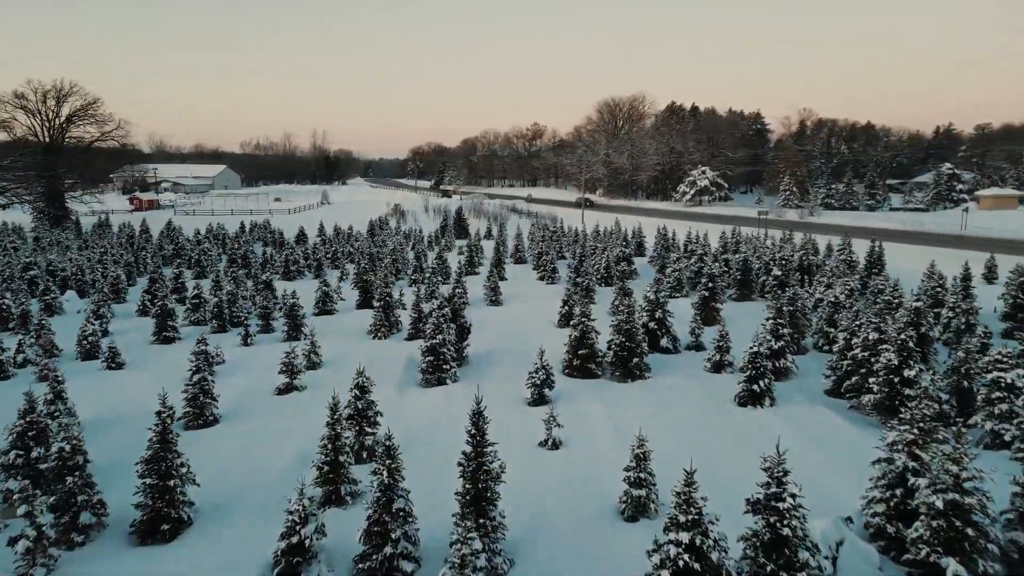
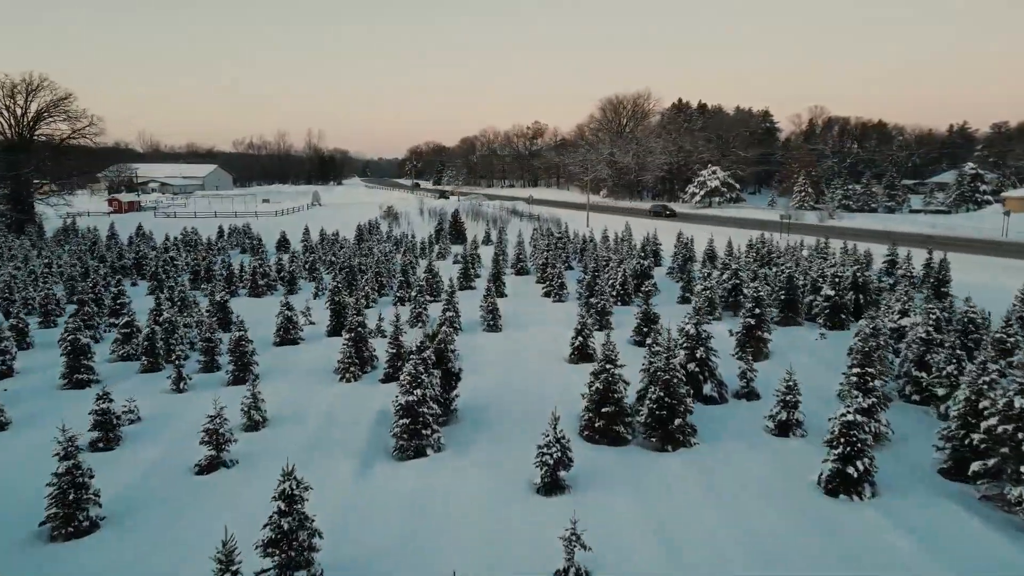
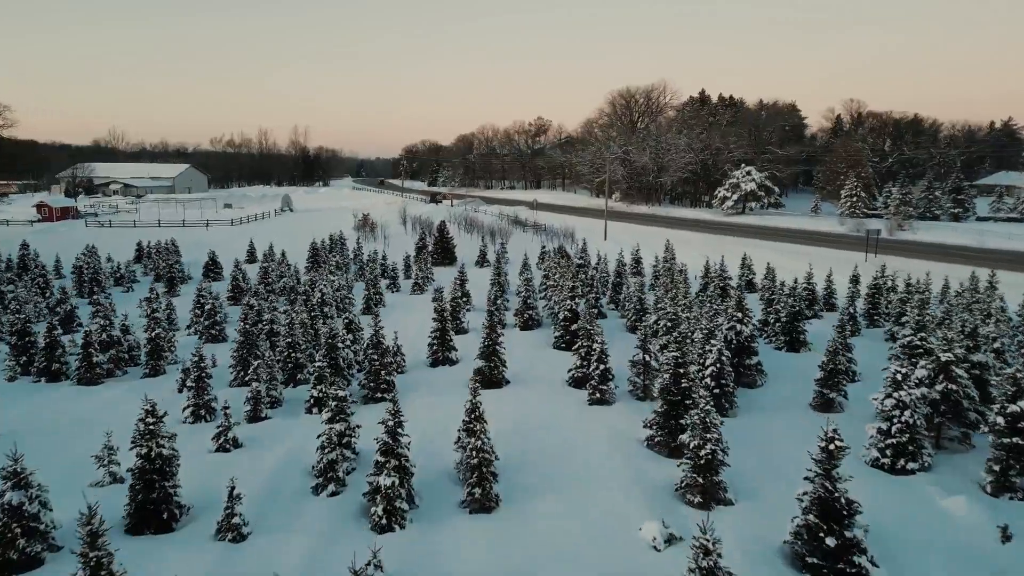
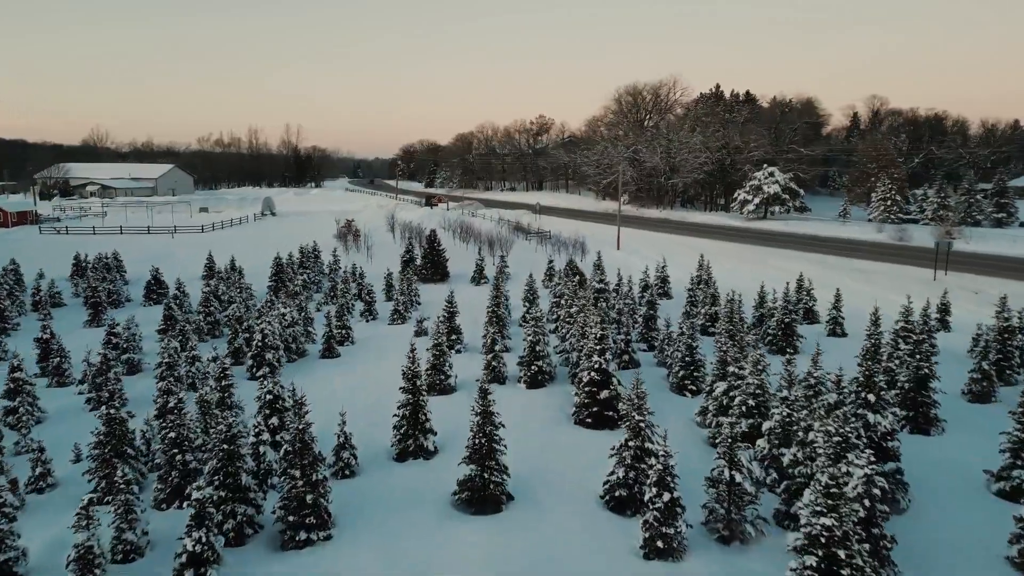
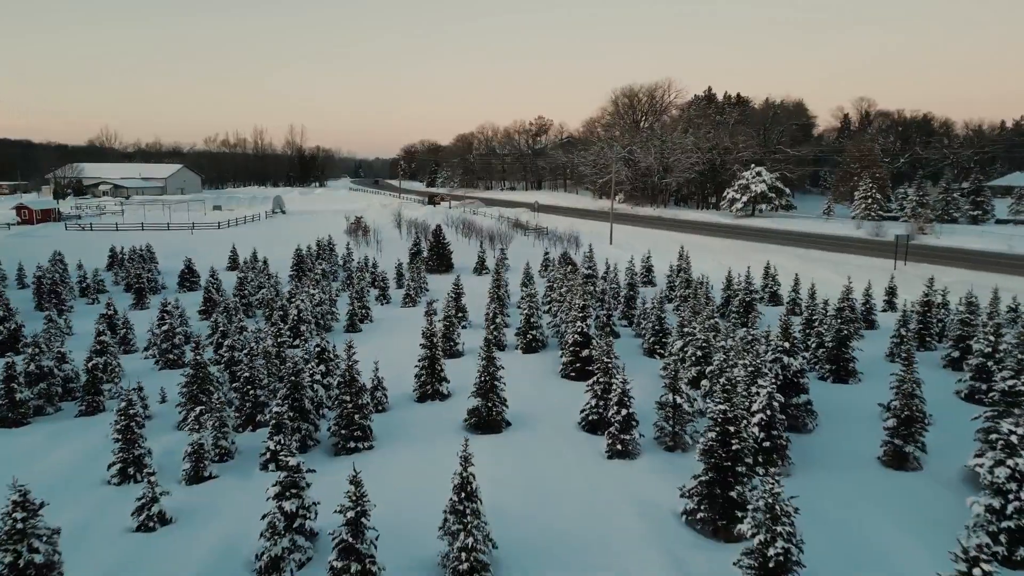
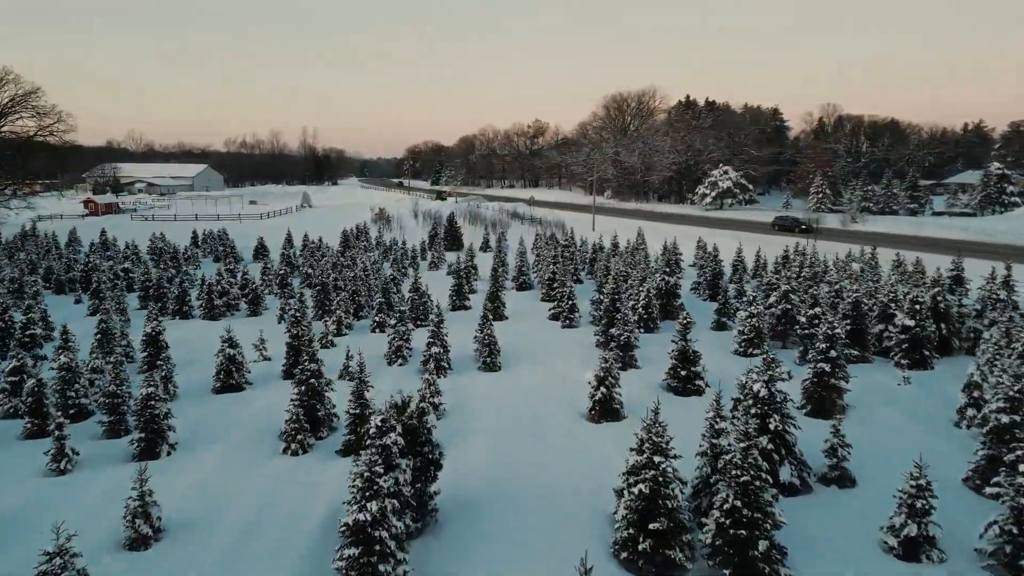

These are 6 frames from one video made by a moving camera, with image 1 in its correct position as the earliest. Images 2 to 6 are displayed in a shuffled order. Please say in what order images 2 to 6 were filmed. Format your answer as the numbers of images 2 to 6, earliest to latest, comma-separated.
2, 6, 3, 5, 4
